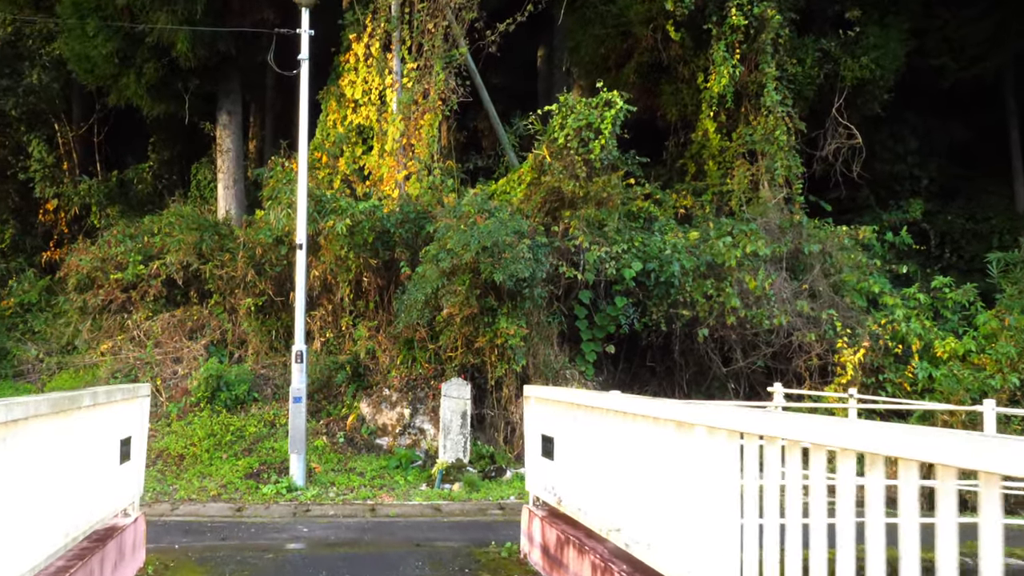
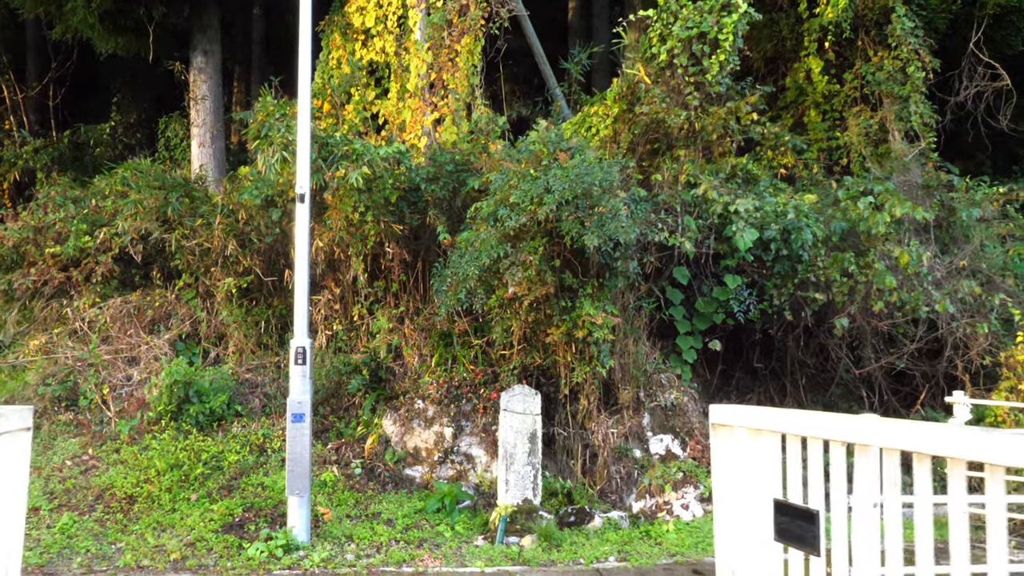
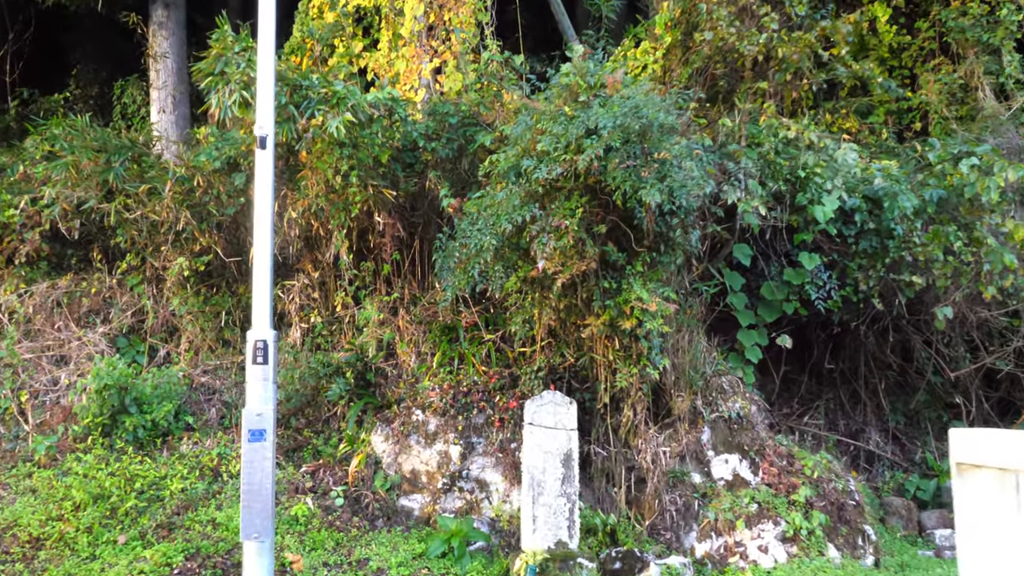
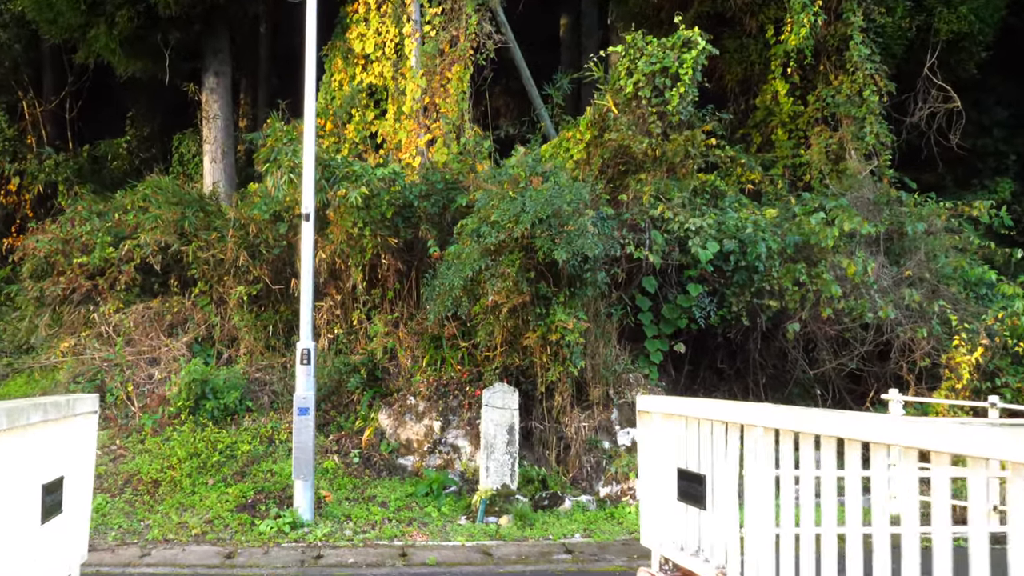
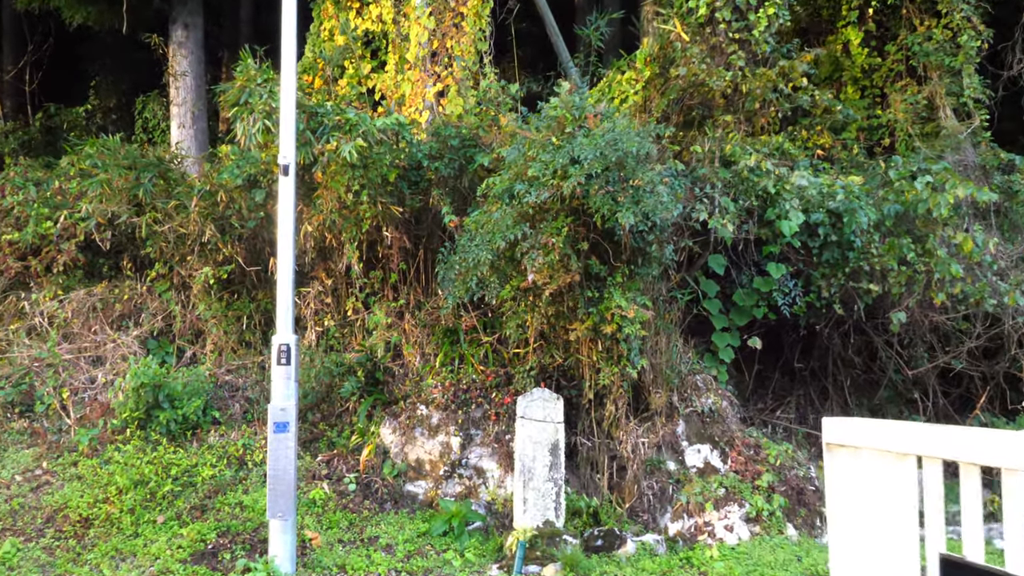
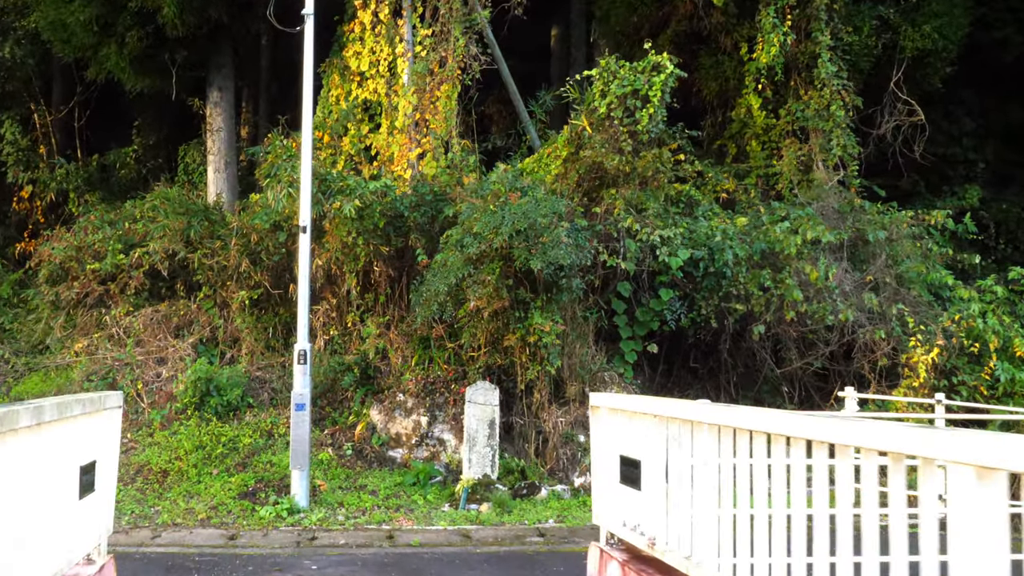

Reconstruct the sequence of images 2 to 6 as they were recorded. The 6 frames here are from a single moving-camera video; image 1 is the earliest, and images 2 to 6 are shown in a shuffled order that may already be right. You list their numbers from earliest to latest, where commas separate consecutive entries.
6, 4, 2, 5, 3
